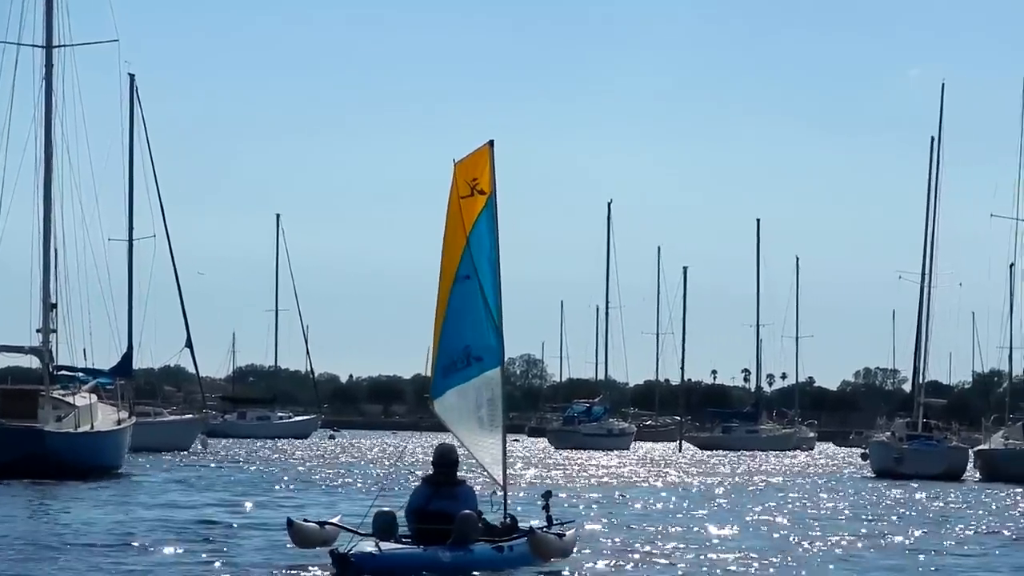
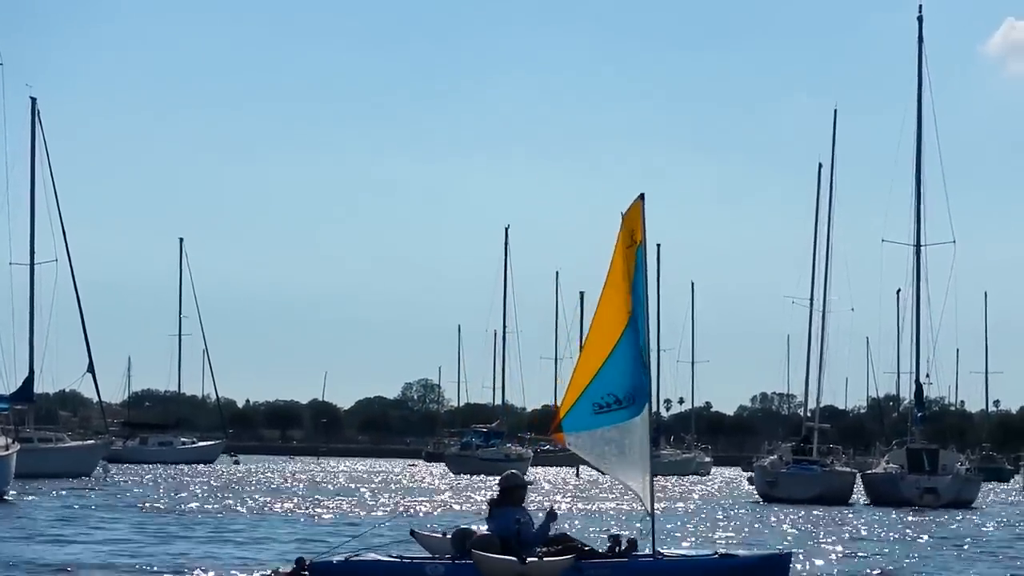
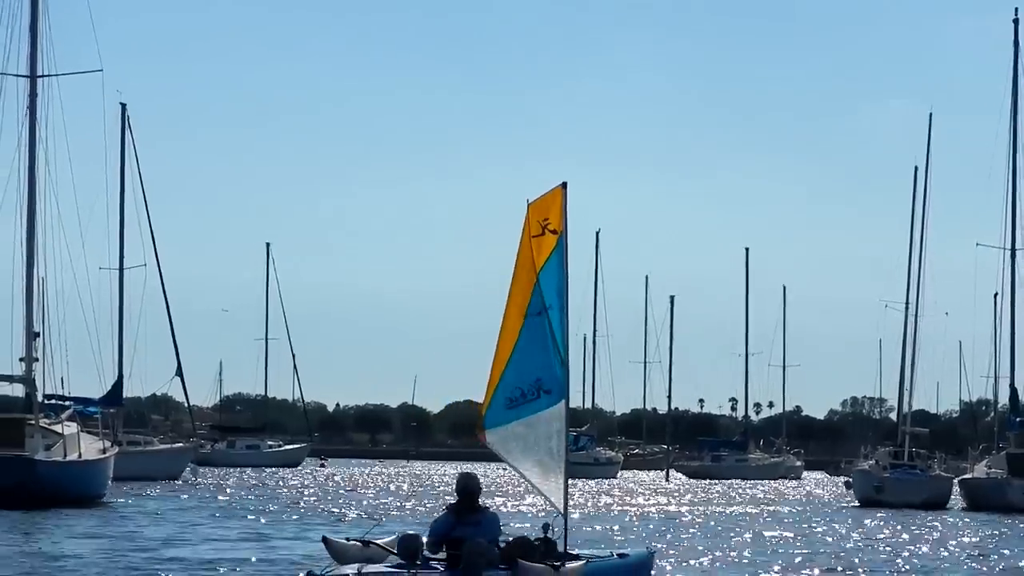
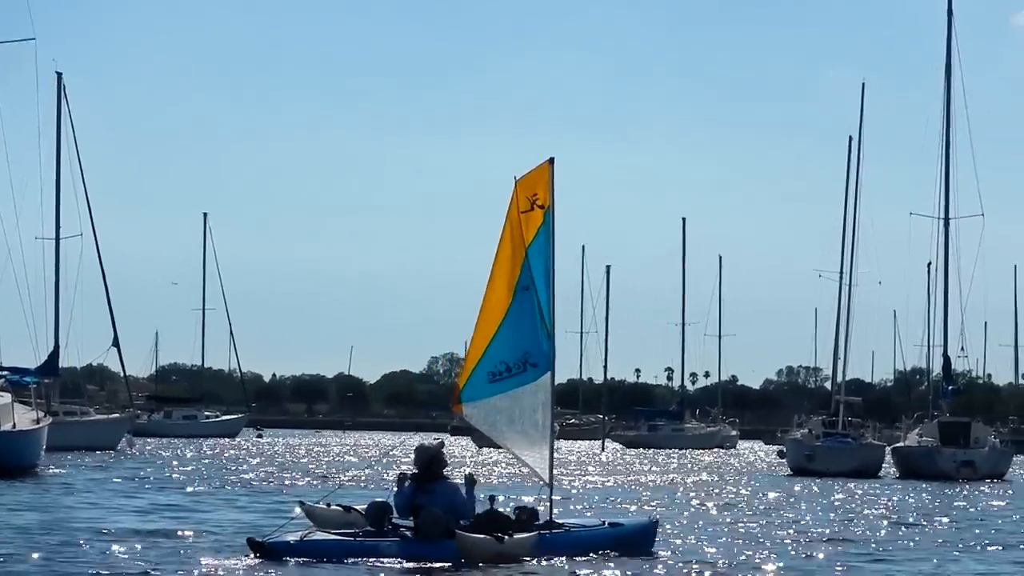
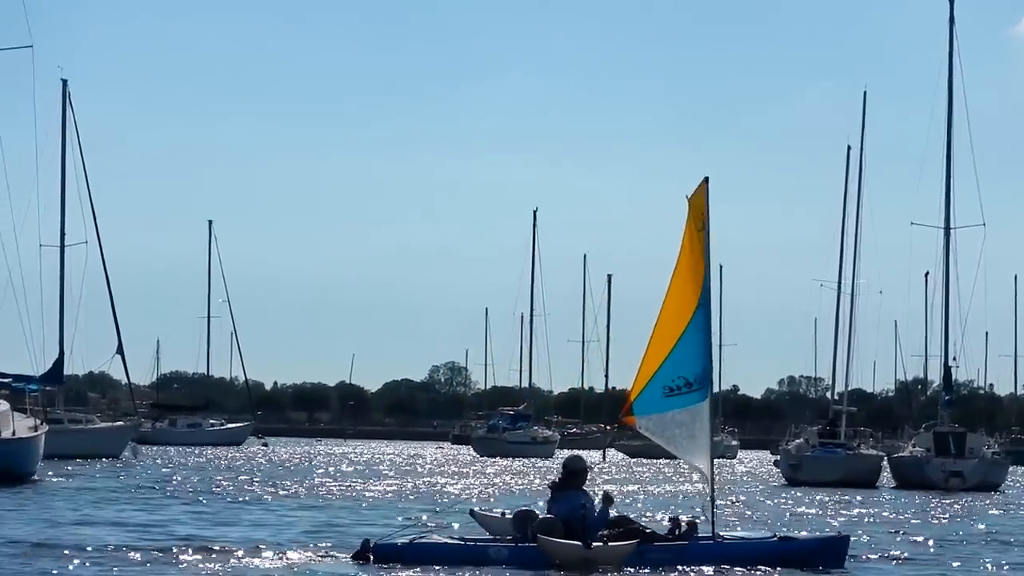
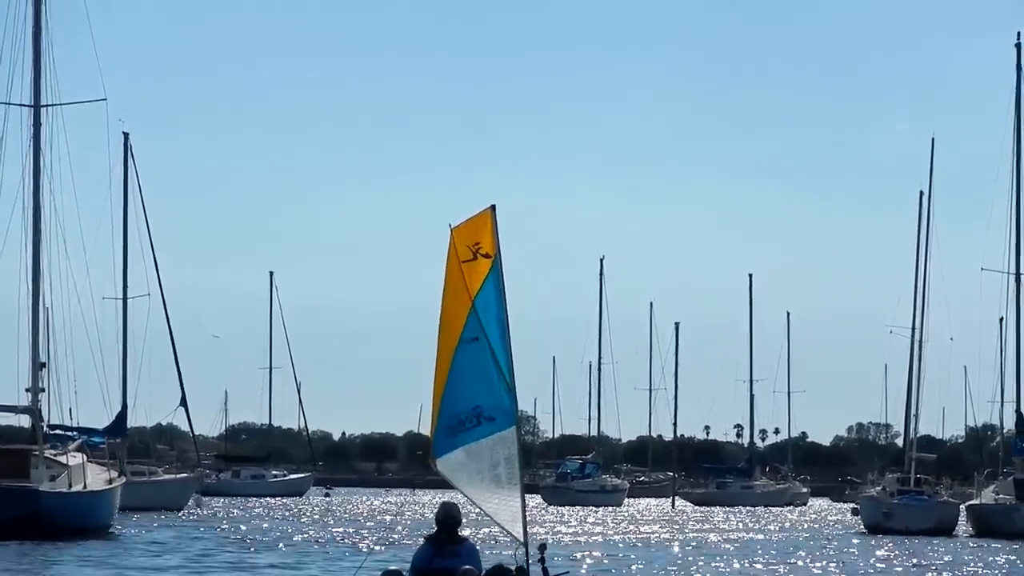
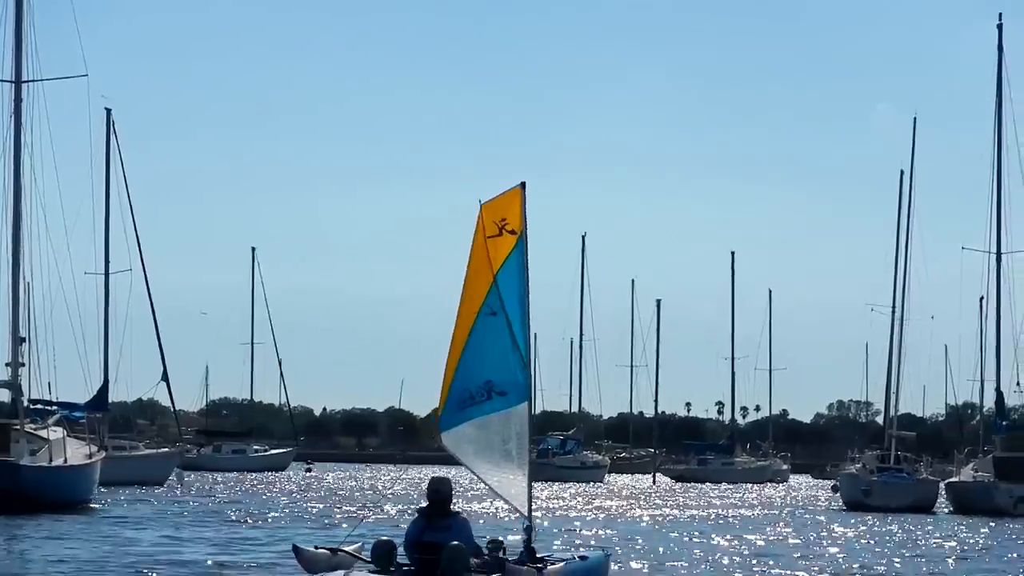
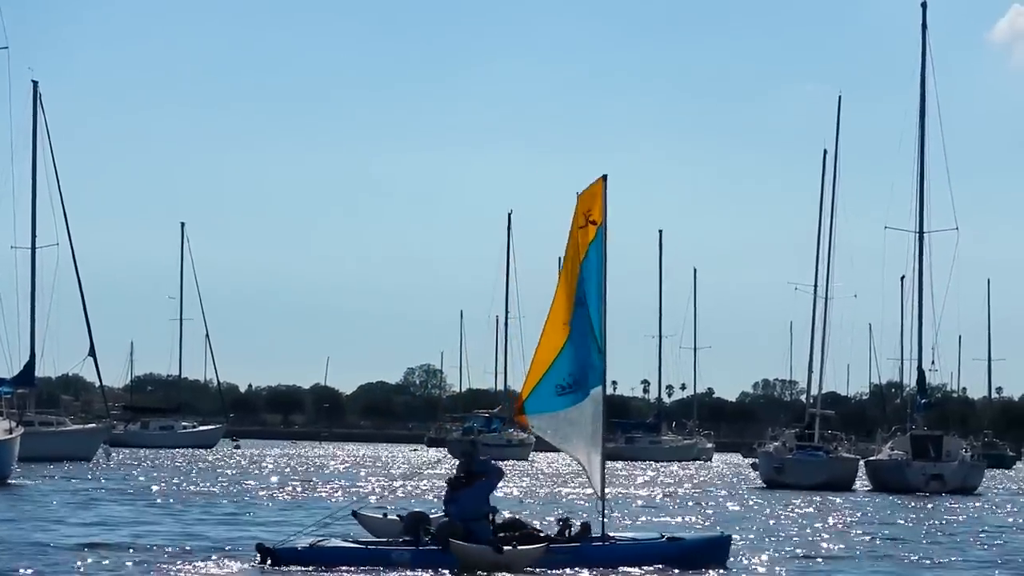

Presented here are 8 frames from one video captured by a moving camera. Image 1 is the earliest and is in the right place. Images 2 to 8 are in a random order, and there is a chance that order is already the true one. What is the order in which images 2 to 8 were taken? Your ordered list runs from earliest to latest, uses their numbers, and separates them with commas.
6, 7, 3, 4, 8, 2, 5
